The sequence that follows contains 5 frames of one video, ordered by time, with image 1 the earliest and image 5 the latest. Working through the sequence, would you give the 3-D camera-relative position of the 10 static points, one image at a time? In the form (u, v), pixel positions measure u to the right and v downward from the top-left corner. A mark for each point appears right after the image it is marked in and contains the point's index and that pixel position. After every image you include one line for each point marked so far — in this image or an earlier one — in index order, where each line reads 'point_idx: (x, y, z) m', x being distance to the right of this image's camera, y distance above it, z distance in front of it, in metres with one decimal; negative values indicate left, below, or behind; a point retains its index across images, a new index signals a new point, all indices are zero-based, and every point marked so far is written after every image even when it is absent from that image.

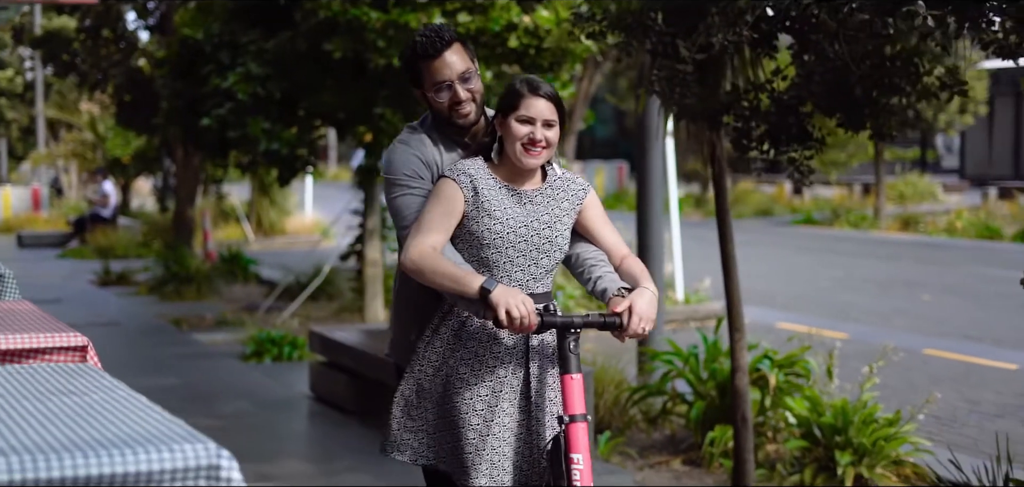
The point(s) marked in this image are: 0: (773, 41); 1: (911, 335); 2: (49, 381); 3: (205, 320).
0: (+1.0, +0.8, +5.8) m
1: (+3.1, -0.7, +12.0) m
2: (-0.9, -0.3, +2.9) m
3: (-2.6, -0.7, +13.2) m
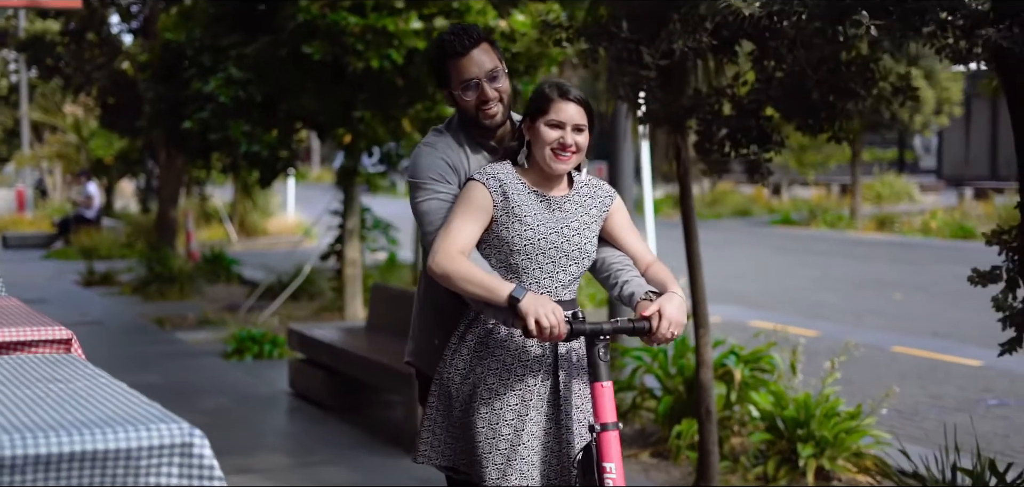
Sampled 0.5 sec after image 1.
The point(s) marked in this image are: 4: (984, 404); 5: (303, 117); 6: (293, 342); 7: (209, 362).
0: (+0.9, +0.8, +6.0) m
1: (+2.9, -0.7, +12.3) m
2: (-1.0, -0.3, +3.1) m
3: (-2.8, -0.7, +13.4) m
4: (+2.7, -0.9, +8.8) m
5: (-1.6, +0.9, +11.5) m
6: (-1.3, -0.6, +9.4) m
7: (-2.1, -0.8, +10.6) m
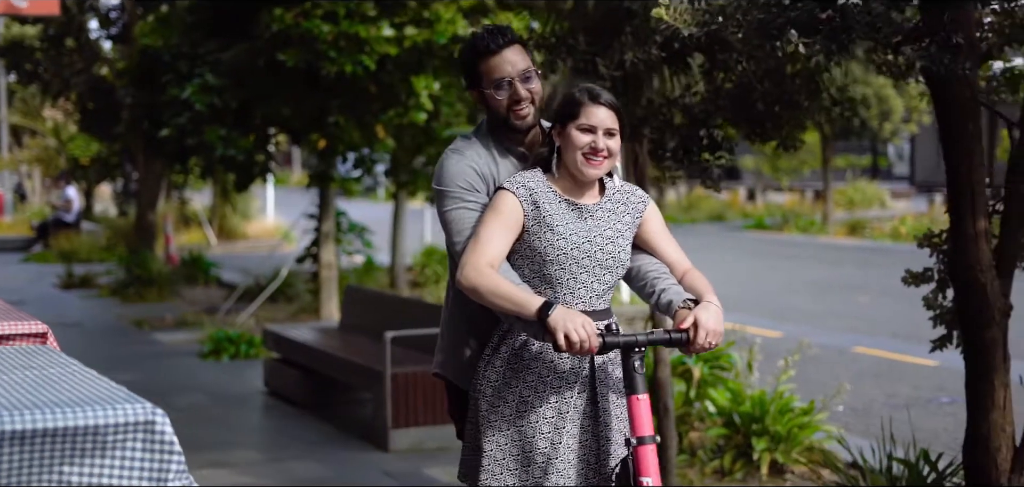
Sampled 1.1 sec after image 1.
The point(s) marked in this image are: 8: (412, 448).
0: (+0.7, +0.8, +6.3) m
1: (+2.7, -0.7, +12.6) m
2: (-1.1, -0.3, +3.4) m
3: (-3.1, -0.7, +13.6) m
4: (+2.5, -0.9, +9.1) m
5: (-1.8, +0.9, +11.8) m
6: (-1.5, -0.6, +9.7) m
7: (-2.3, -0.8, +10.8) m
8: (-0.5, -1.0, +7.5) m
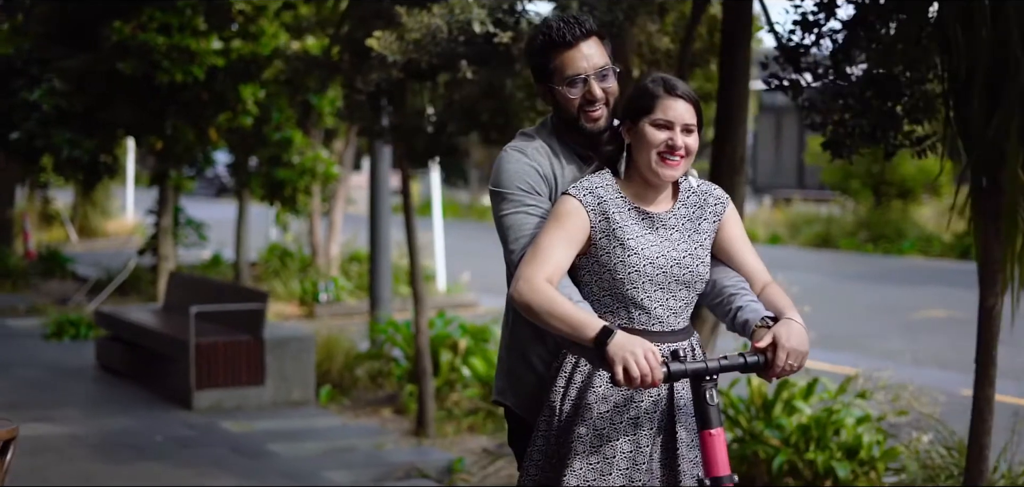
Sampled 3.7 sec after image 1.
0: (-0.4, +0.8, +7.7) m
1: (+1.1, -0.7, +14.1) m
2: (-2.0, -0.2, +4.7) m
3: (-4.7, -0.6, +14.7) m
4: (+1.1, -0.9, +10.6) m
5: (-3.3, +1.0, +13.0) m
6: (-2.9, -0.6, +10.9) m
7: (-3.7, -0.8, +12.0) m
8: (-1.7, -0.9, +8.8) m
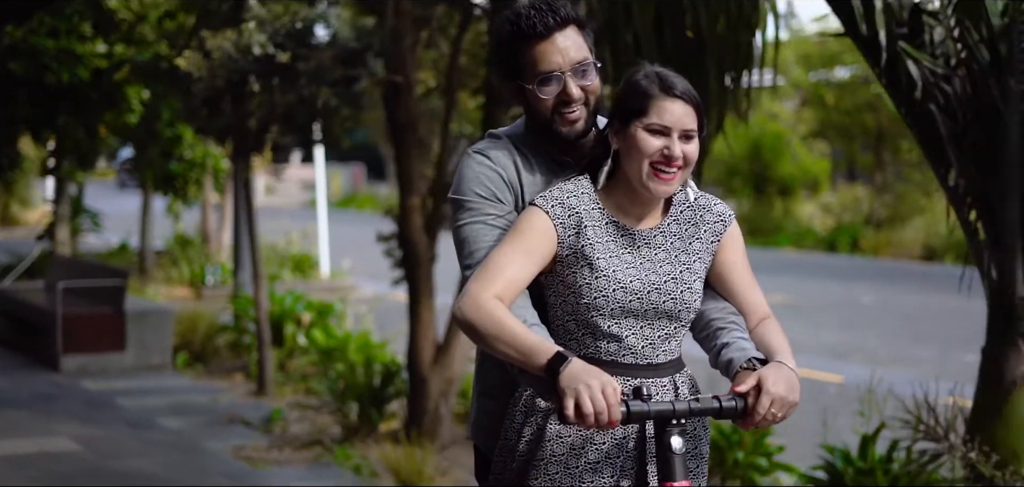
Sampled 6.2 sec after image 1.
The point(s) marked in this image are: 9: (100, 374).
0: (-1.5, +0.9, +9.0) m
1: (-0.2, -0.6, +15.5) m
2: (-3.0, -0.1, +5.9) m
3: (-6.0, -0.5, +15.9) m
4: (0.0, -0.8, +12.0) m
5: (-4.5, +1.1, +14.2) m
6: (-4.1, -0.4, +12.1) m
7: (-4.9, -0.6, +13.2) m
8: (-2.8, -0.8, +10.0) m
9: (-2.7, -0.9, +10.1) m
